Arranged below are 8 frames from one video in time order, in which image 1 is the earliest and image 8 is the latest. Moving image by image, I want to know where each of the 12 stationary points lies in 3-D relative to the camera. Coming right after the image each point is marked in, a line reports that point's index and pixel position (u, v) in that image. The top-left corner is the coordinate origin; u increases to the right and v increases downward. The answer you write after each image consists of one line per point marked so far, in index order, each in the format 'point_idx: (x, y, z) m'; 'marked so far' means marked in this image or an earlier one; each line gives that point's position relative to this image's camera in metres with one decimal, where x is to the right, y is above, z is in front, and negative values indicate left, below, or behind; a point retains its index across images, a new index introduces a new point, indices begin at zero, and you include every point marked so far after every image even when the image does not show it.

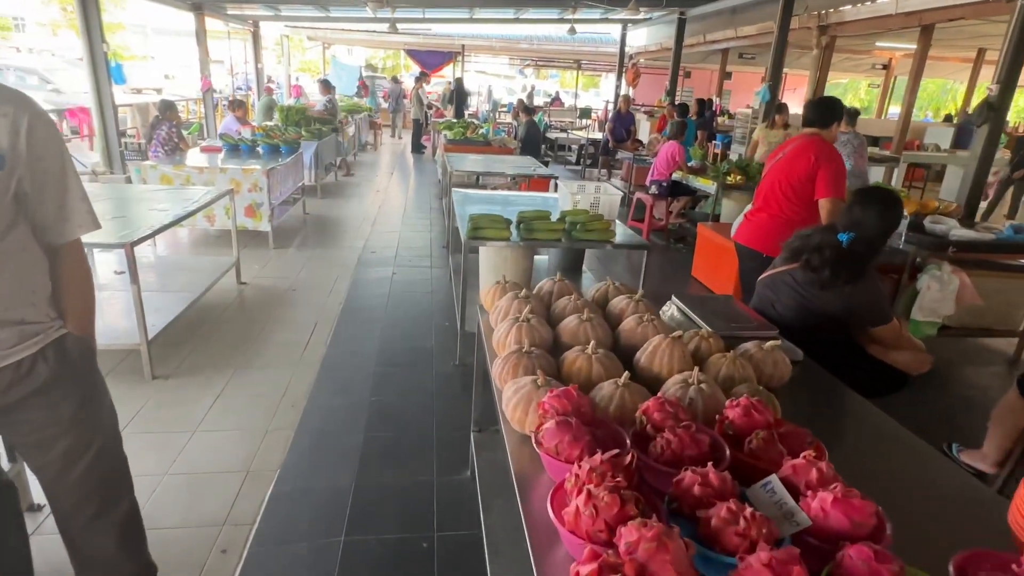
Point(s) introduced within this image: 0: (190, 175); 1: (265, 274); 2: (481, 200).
0: (-2.7, +0.9, +5.0) m
1: (-1.9, +0.1, +4.6) m
2: (-0.2, +0.6, +4.2) m
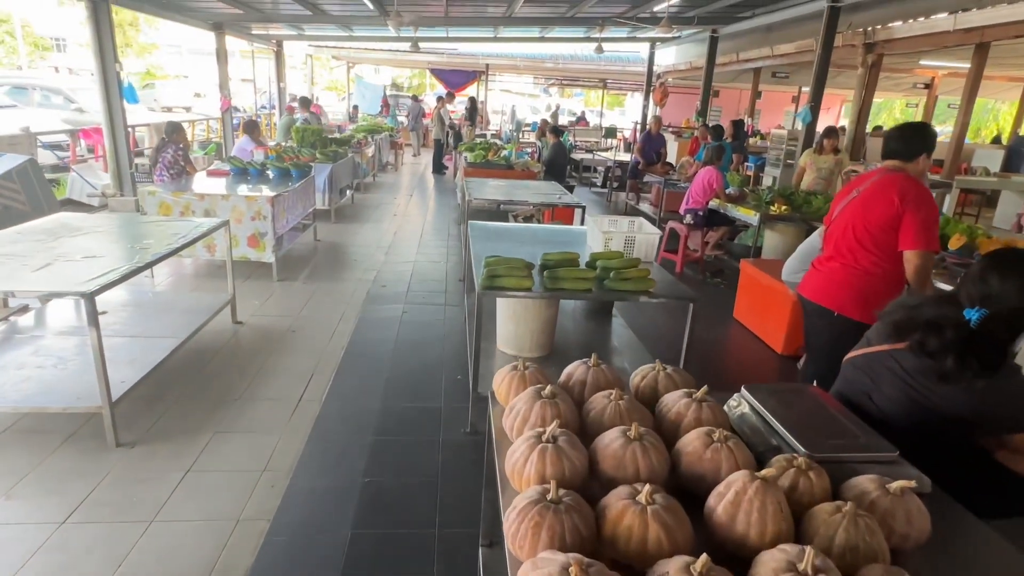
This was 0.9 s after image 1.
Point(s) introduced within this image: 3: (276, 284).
0: (-2.5, +0.7, +4.6) m
1: (-1.8, -0.2, +4.2) m
2: (-0.1, +0.3, +3.8) m
3: (-1.9, 0.0, +4.8) m
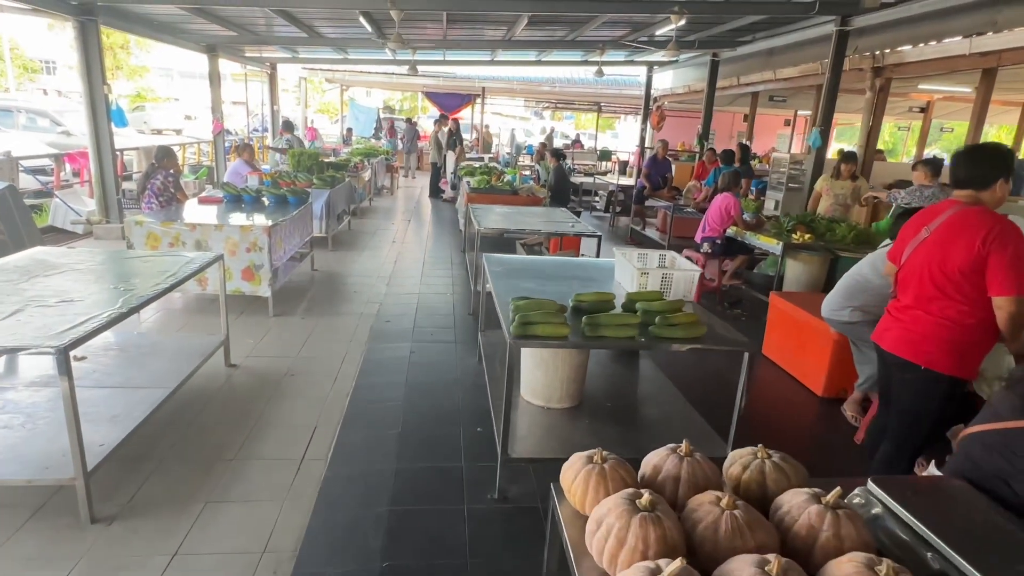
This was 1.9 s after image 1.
0: (-2.4, +0.4, +4.3) m
1: (-1.7, -0.4, +3.9) m
2: (+0.1, +0.1, +3.5) m
3: (-1.8, -0.2, +4.5) m
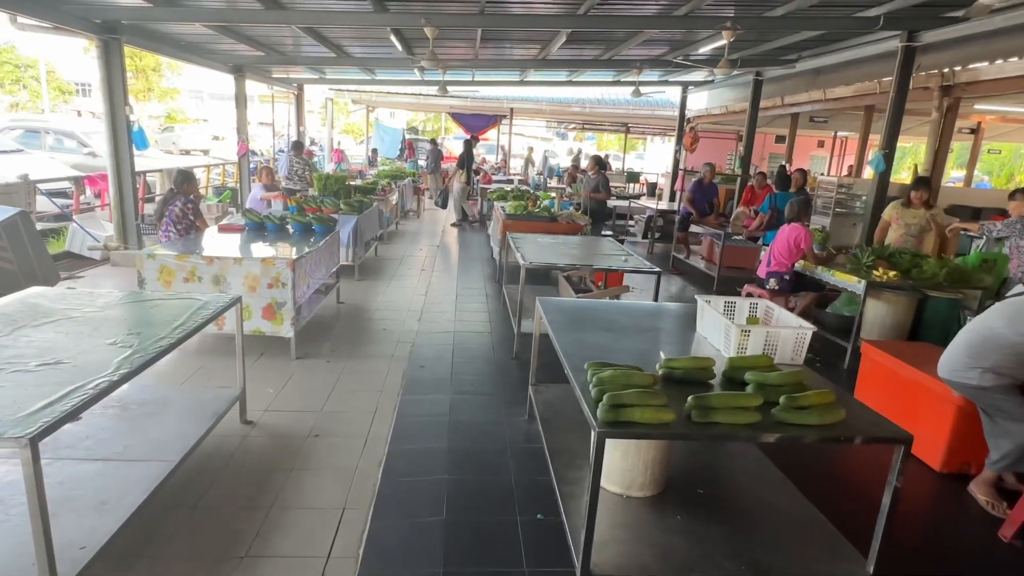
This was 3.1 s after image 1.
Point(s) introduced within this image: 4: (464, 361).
0: (-2.1, +0.1, +3.9) m
1: (-1.3, -0.7, +3.4) m
2: (+0.4, -0.2, +3.0) m
3: (-1.5, -0.5, +4.0) m
4: (-0.3, -0.5, +4.2) m
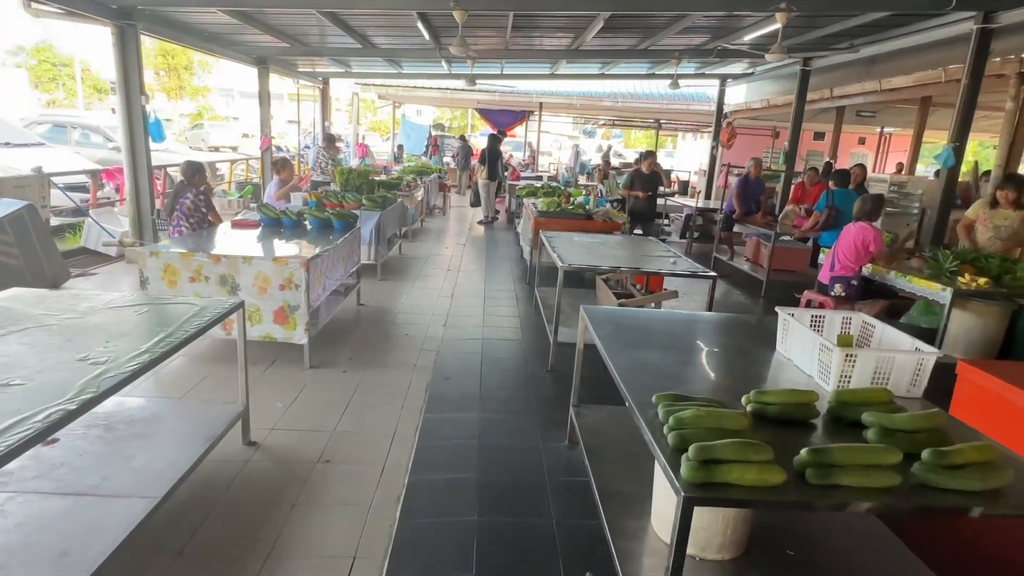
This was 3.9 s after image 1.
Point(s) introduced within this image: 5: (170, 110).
0: (-1.9, +0.1, +3.6) m
1: (-1.2, -0.7, +3.1) m
2: (+0.5, -0.2, +2.6) m
3: (-1.3, -0.5, +3.7) m
4: (-0.1, -0.5, +3.8) m
5: (-11.4, +5.9, +19.7) m
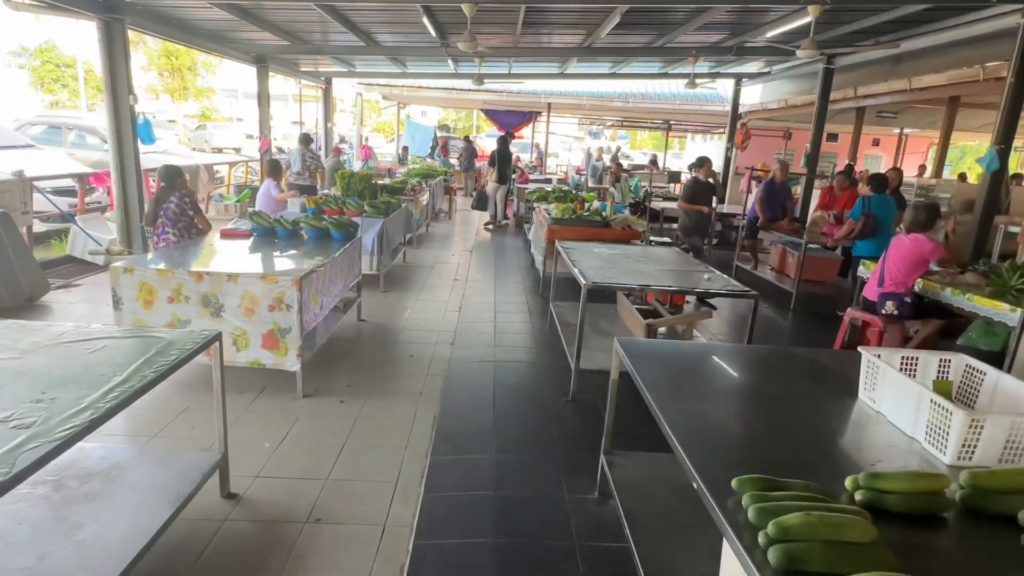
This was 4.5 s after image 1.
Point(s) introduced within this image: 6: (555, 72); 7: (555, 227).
0: (-1.8, 0.0, +3.2) m
1: (-1.1, -0.8, +2.7) m
2: (+0.6, -0.3, +2.2) m
3: (-1.2, -0.6, +3.3) m
4: (0.0, -0.7, +3.4) m
5: (-11.1, +5.8, +19.4) m
6: (+0.9, +4.4, +11.9) m
7: (+0.4, +0.6, +5.6) m
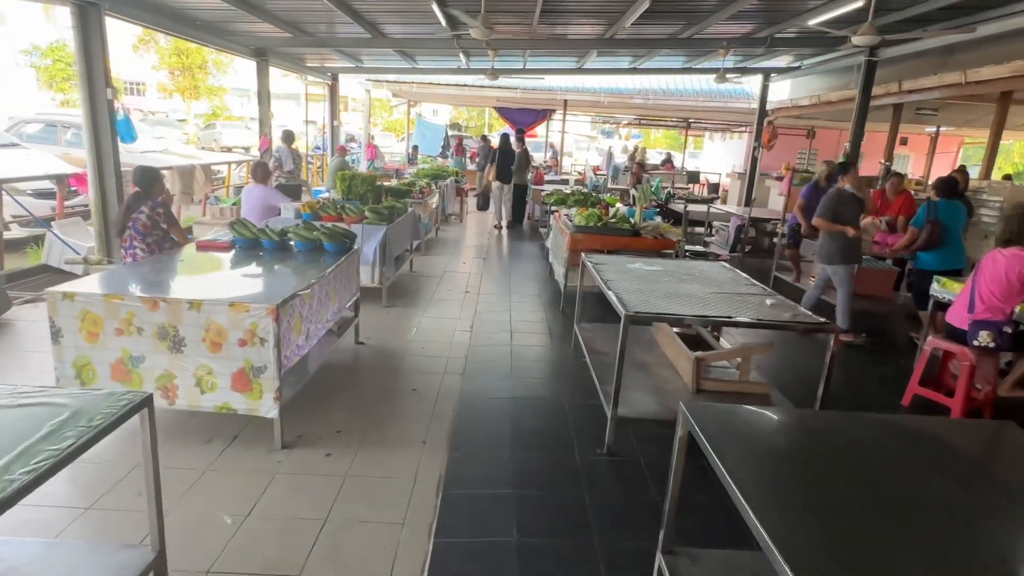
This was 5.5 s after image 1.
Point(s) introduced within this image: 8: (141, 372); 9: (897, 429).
0: (-1.7, -0.1, +2.6) m
1: (-1.0, -0.9, +2.1) m
2: (+0.7, -0.4, +1.6) m
3: (-1.1, -0.8, +2.7) m
4: (+0.1, -0.8, +2.8) m
5: (-10.7, +5.7, +19.0) m
6: (+1.2, +4.2, +11.3) m
7: (+0.6, +0.4, +5.0) m
8: (-1.7, -0.4, +2.7) m
9: (+1.2, -0.4, +1.8) m
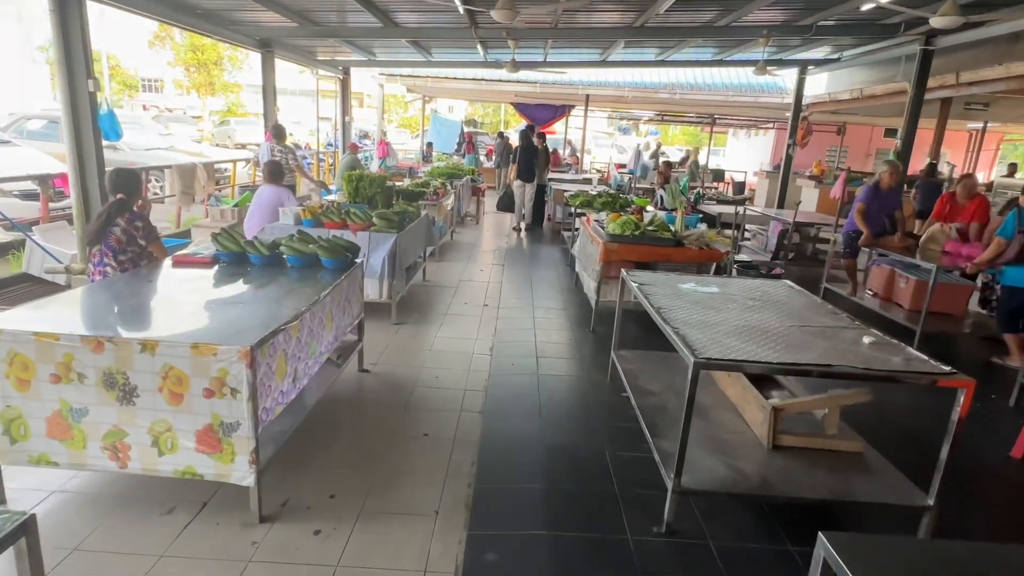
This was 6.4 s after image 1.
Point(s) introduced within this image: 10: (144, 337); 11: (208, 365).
0: (-1.5, -0.2, +2.1) m
1: (-0.9, -1.1, +1.5) m
2: (+0.8, -0.6, +1.0) m
3: (-0.9, -0.9, +2.2) m
4: (+0.2, -0.9, +2.2) m
5: (-10.2, +5.8, +18.6) m
6: (+1.5, +4.1, +10.6) m
7: (+0.8, +0.3, +4.4) m
8: (-1.6, -0.5, +2.1) m
9: (+1.3, -0.6, +1.2) m
10: (-1.3, -0.2, +2.1) m
11: (-1.0, -0.3, +2.0) m
